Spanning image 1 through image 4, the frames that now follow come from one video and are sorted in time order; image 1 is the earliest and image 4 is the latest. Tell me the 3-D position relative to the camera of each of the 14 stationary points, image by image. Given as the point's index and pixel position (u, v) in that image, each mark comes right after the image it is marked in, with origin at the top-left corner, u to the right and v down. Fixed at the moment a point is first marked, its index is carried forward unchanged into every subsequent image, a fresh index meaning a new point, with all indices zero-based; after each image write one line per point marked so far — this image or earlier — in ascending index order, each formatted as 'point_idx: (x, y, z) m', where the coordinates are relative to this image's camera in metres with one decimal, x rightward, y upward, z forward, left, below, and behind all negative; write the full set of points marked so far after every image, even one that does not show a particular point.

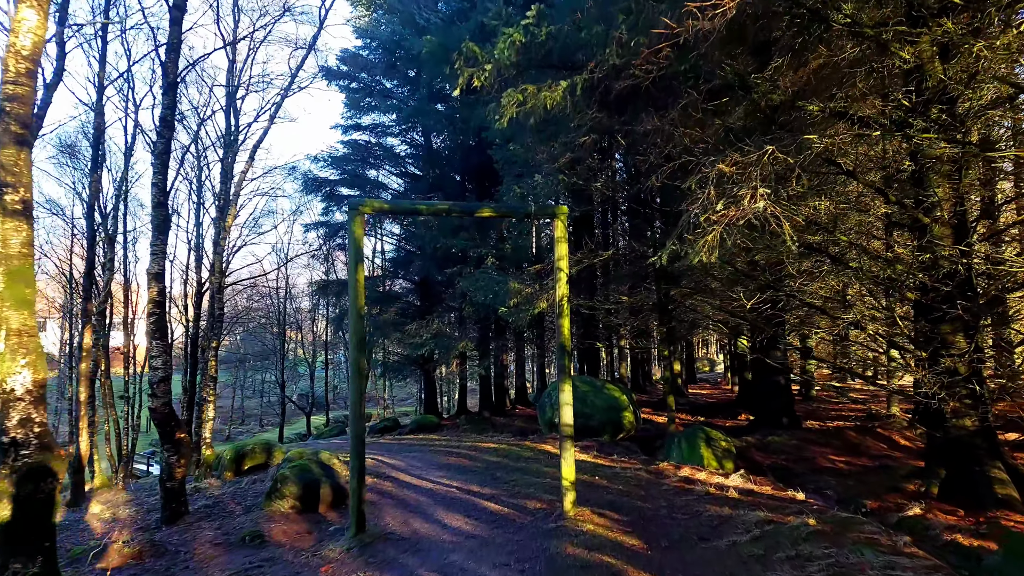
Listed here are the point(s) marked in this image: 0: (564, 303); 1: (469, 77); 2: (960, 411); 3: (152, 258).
0: (+0.4, -0.1, +5.5) m
1: (-0.5, +2.3, +7.5) m
2: (+3.6, -1.0, +5.5) m
3: (-3.8, +0.3, +7.2) m
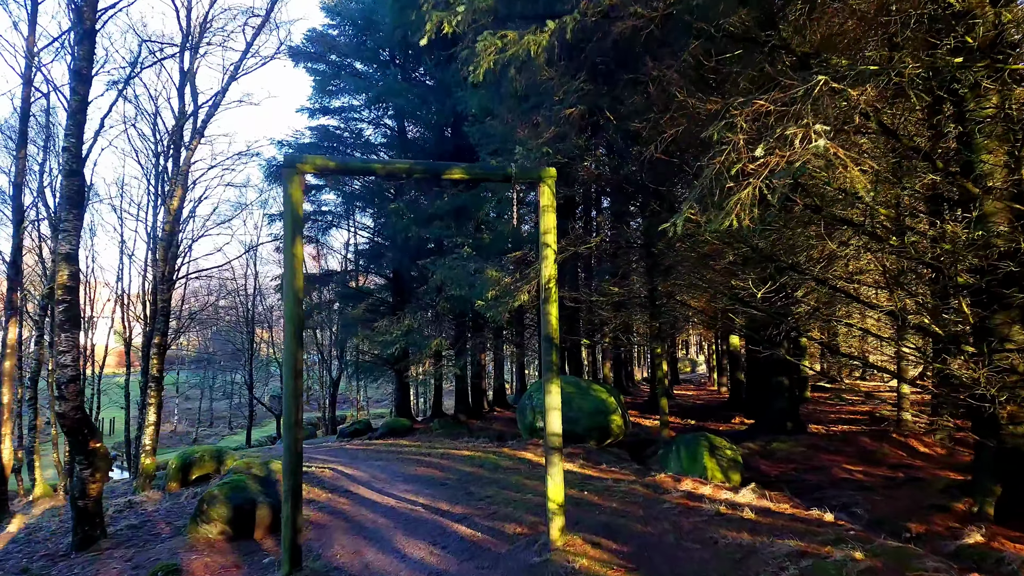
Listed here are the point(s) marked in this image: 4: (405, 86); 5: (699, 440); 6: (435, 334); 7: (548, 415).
0: (+0.3, 0.0, +4.5) m
1: (-0.7, +2.5, +6.5) m
2: (+3.5, -0.9, +4.6) m
3: (-4.1, +0.5, +6.1) m
4: (-2.3, +4.3, +14.5) m
5: (+1.9, -1.5, +6.8) m
6: (-1.6, -1.0, +14.0) m
7: (+0.2, -0.8, +4.4) m
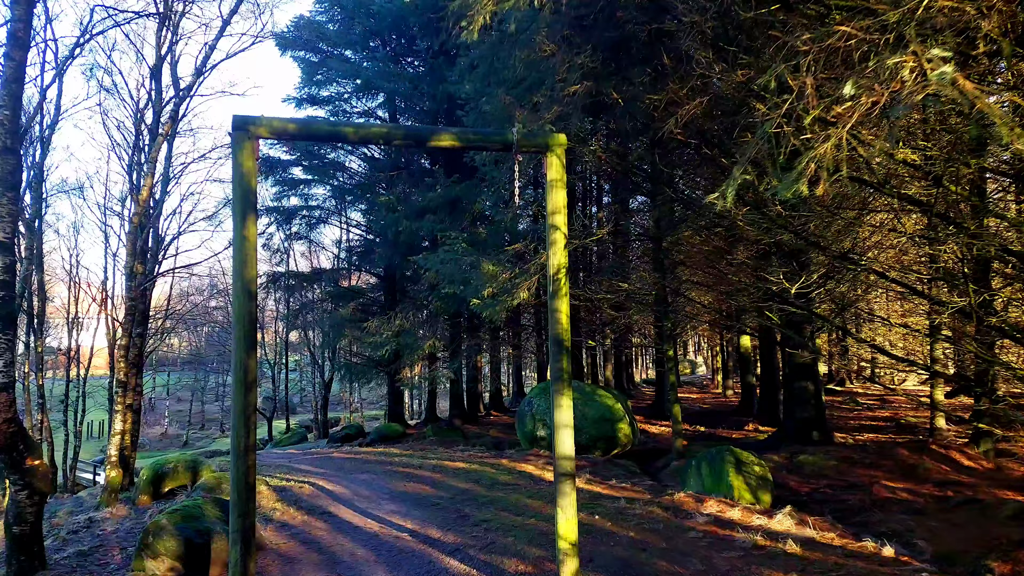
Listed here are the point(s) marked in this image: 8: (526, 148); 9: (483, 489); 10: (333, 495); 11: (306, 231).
0: (+0.3, +0.1, +3.7) m
1: (-0.7, +2.5, +5.7) m
2: (+3.5, -0.8, +3.9) m
3: (-4.1, +0.5, +5.3) m
4: (-2.3, +4.3, +13.7) m
5: (+1.9, -1.5, +6.0) m
6: (-1.6, -0.9, +13.2) m
7: (+0.2, -0.8, +3.6) m
8: (+0.1, +0.8, +3.7) m
9: (-0.3, -2.0, +6.8) m
10: (-1.9, -2.2, +7.1) m
11: (-5.4, +1.5, +17.6) m
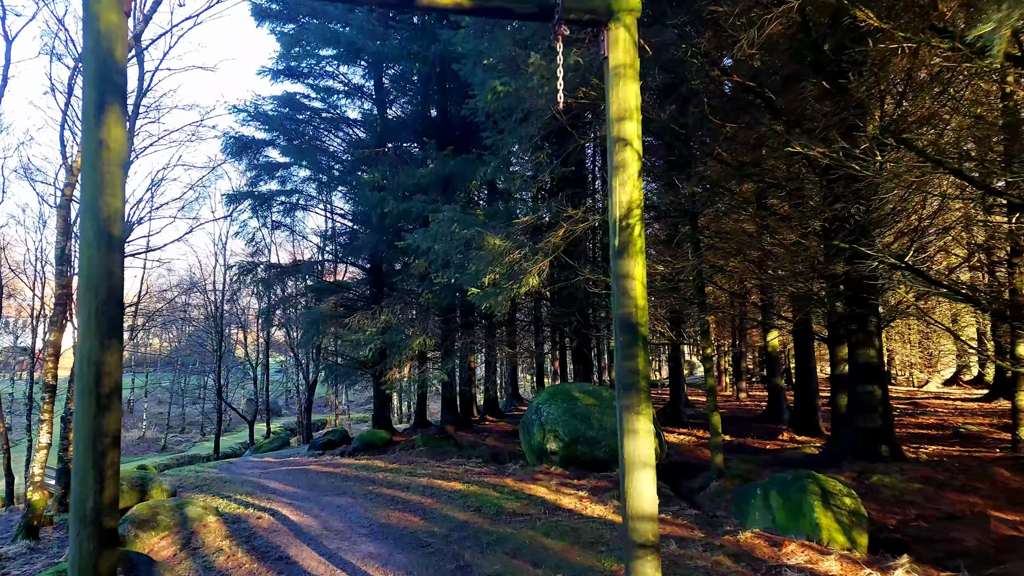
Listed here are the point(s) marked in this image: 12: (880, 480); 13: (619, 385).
0: (+0.4, +0.2, +2.3) m
1: (-0.6, +2.7, +4.3) m
2: (+3.6, -0.7, +2.5) m
3: (-3.9, +0.7, +3.9) m
4: (-2.3, +4.5, +12.3) m
5: (+2.0, -1.3, +4.7) m
6: (-1.6, -0.8, +11.8) m
7: (+0.4, -0.6, +2.2) m
8: (+0.2, +0.9, +2.3) m
9: (-0.2, -1.9, +5.4) m
10: (-1.8, -2.0, +5.6) m
11: (-5.4, +1.6, +16.1) m
12: (+3.3, -1.7, +6.0) m
13: (+0.4, -0.3, +2.2) m
